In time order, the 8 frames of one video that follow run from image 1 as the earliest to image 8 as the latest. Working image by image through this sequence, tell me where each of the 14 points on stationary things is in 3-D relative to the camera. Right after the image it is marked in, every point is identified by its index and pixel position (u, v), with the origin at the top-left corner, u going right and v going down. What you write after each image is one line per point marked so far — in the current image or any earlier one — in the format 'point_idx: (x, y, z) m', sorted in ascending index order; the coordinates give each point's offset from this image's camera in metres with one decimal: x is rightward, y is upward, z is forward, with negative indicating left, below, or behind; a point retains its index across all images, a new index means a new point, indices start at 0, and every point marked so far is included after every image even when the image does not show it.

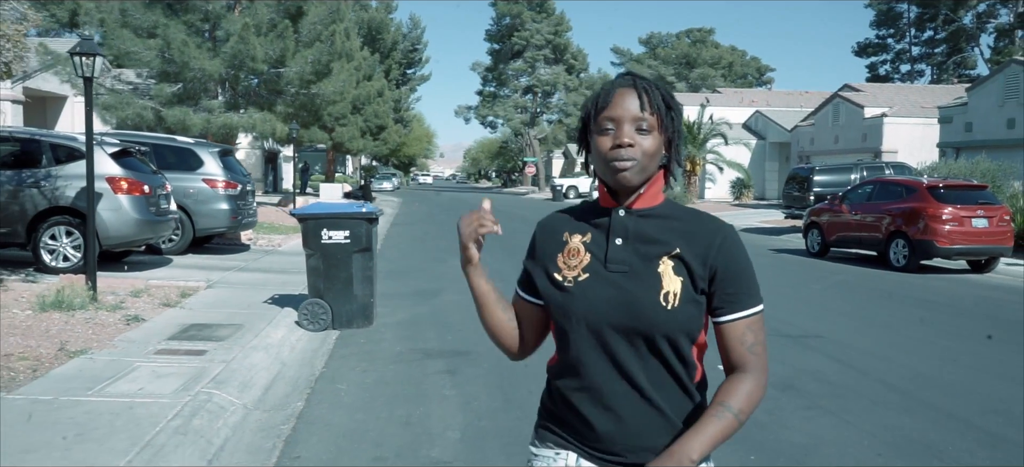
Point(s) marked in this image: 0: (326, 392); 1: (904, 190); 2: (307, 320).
0: (-1.5, -1.3, +6.7) m
1: (+7.5, +0.8, +15.8) m
2: (-2.3, -0.9, +9.1) m
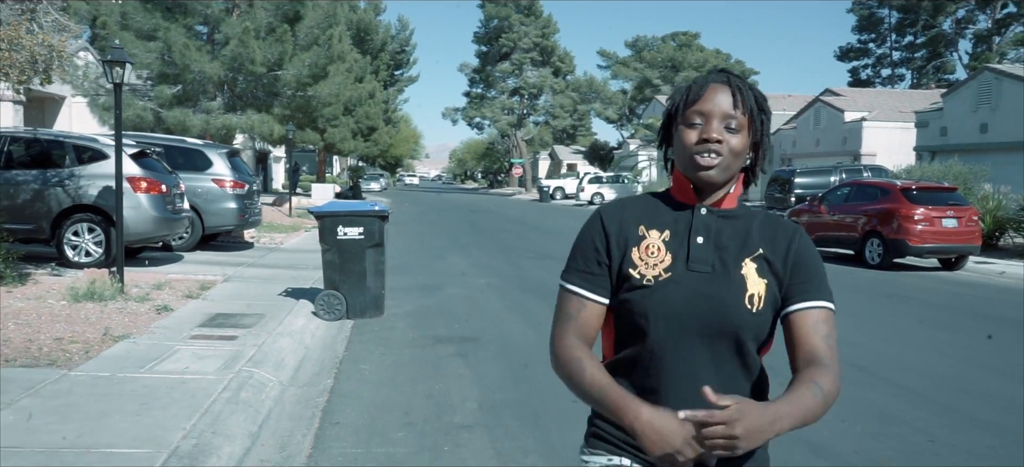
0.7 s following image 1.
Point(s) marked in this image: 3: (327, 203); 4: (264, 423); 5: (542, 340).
0: (-1.4, -1.2, +7.4) m
1: (+7.4, +0.8, +16.7) m
2: (-2.3, -0.9, +9.8) m
3: (-2.2, +0.4, +10.0) m
4: (-1.8, -1.4, +5.9) m
5: (+0.3, -1.1, +8.7) m
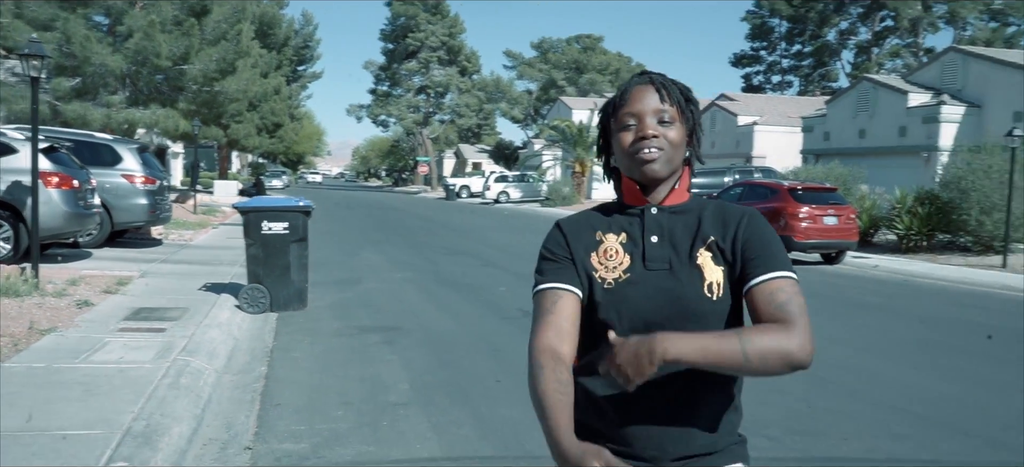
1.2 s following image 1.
0: (-2.1, -1.2, +7.7) m
1: (+5.6, +0.9, +18.0) m
2: (-3.2, -0.8, +10.1) m
3: (-3.2, +0.4, +10.2) m
4: (-2.3, -1.3, +6.2) m
5: (-0.5, -1.1, +9.2) m
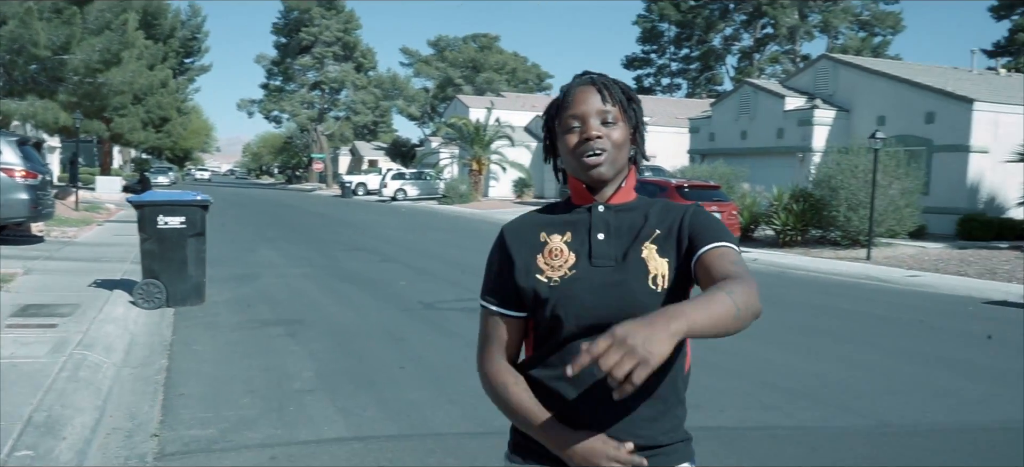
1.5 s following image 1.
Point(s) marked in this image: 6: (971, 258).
0: (-3.1, -1.1, +7.8) m
1: (+3.3, +1.0, +18.9) m
2: (-4.4, -0.8, +9.9) m
3: (-4.4, +0.5, +10.1) m
4: (-3.1, -1.2, +6.2) m
5: (-1.7, -1.0, +9.4) m
6: (+10.9, -0.6, +19.7) m
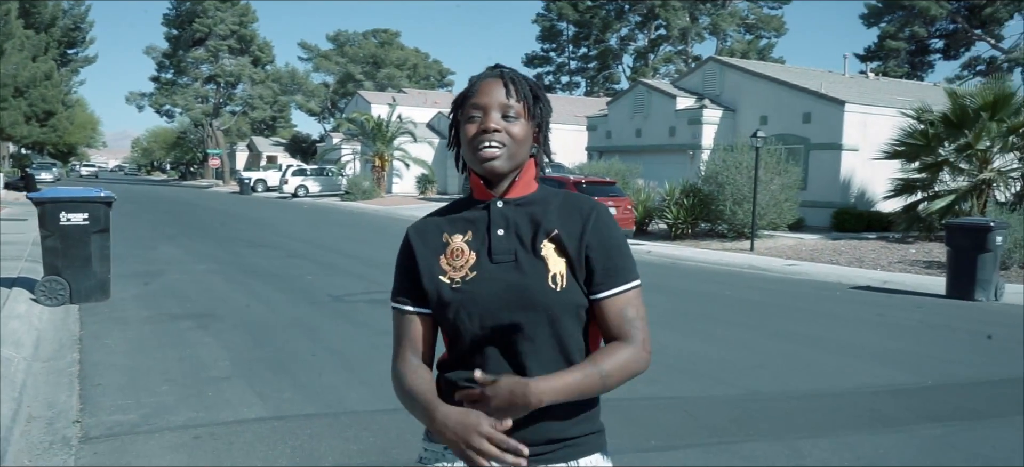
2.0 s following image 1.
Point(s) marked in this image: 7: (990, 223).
0: (-4.0, -1.1, +7.9) m
1: (+1.0, +1.2, +19.7) m
2: (-5.6, -0.7, +9.9) m
3: (-5.6, +0.5, +10.0) m
4: (-3.8, -1.2, +6.4) m
5: (-2.8, -0.9, +9.7) m
6: (+8.5, -0.4, +21.4) m
7: (+8.2, +0.2, +14.2) m
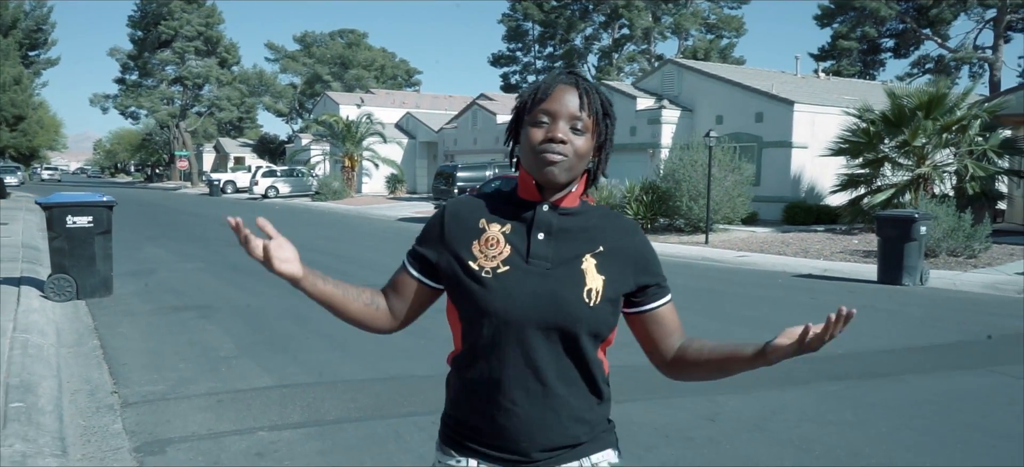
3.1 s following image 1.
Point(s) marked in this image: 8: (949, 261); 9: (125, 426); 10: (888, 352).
0: (-4.3, -1.1, +8.9) m
1: (+0.2, +1.2, +20.8) m
2: (-6.0, -0.8, +10.8) m
3: (-6.0, +0.5, +10.9) m
4: (-4.0, -1.2, +7.4) m
5: (-3.2, -0.9, +10.7) m
6: (+7.7, -0.2, +22.8) m
7: (+7.6, +0.4, +15.6) m
8: (+9.5, -0.6, +18.1) m
9: (-2.7, -1.4, +5.8) m
10: (+4.2, -1.3, +9.4) m
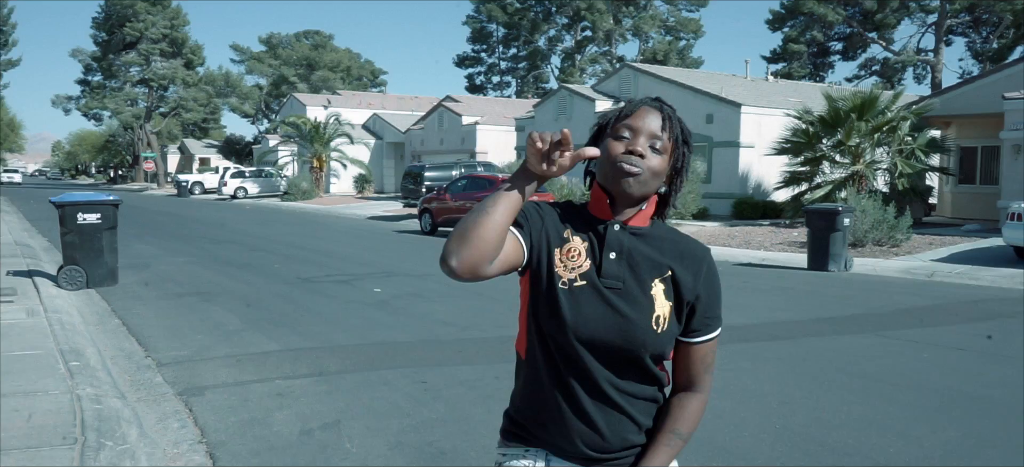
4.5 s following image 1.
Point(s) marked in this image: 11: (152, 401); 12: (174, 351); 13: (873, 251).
0: (-4.7, -1.0, +10.2) m
1: (-0.7, +1.4, +22.3) m
2: (-6.5, -0.7, +12.1) m
3: (-6.6, +0.6, +12.2) m
4: (-4.4, -1.1, +8.7) m
5: (-3.7, -0.8, +12.1) m
6: (+6.7, 0.0, +24.6) m
7: (+6.9, +0.5, +17.4) m
8: (+8.7, -0.4, +20.0) m
9: (-3.0, -1.3, +7.2) m
10: (+3.8, -1.2, +11.1) m
11: (-2.9, -1.3, +6.6) m
12: (-3.4, -1.2, +8.3) m
13: (+8.7, -0.4, +19.8) m
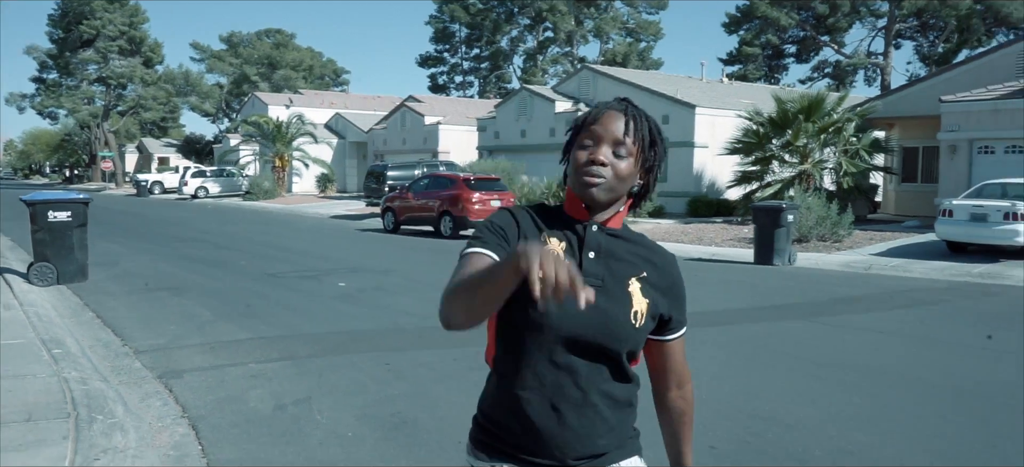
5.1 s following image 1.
0: (-5.3, -1.0, +10.6) m
1: (-1.8, +1.4, +22.9) m
2: (-7.1, -0.7, +12.4) m
3: (-7.2, +0.6, +12.5) m
4: (-4.9, -1.1, +9.2) m
5: (-4.3, -0.8, +12.6) m
6: (+5.5, +0.1, +25.5) m
7: (+6.0, +0.6, +18.4) m
8: (+7.7, -0.3, +21.0) m
9: (-3.4, -1.2, +7.7) m
10: (+3.2, -1.1, +11.9) m
11: (-3.2, -1.3, +7.1) m
12: (-3.9, -1.1, +8.8) m
13: (+7.7, -0.3, +20.8) m
